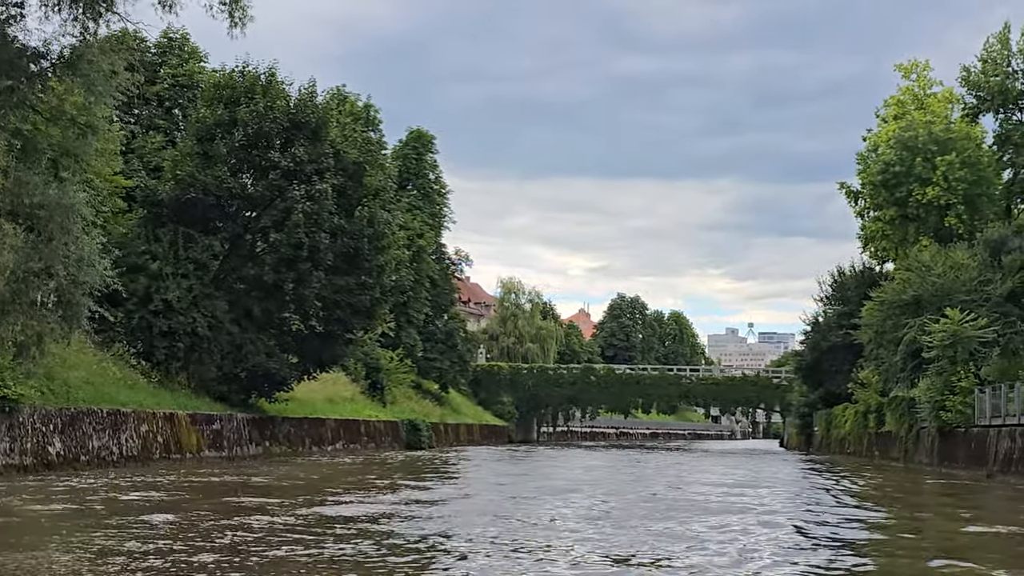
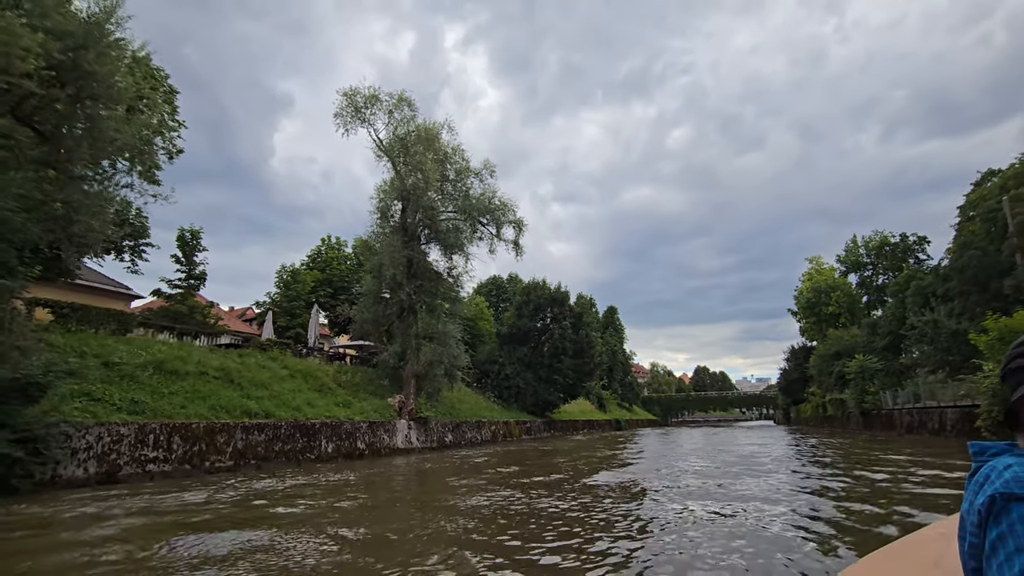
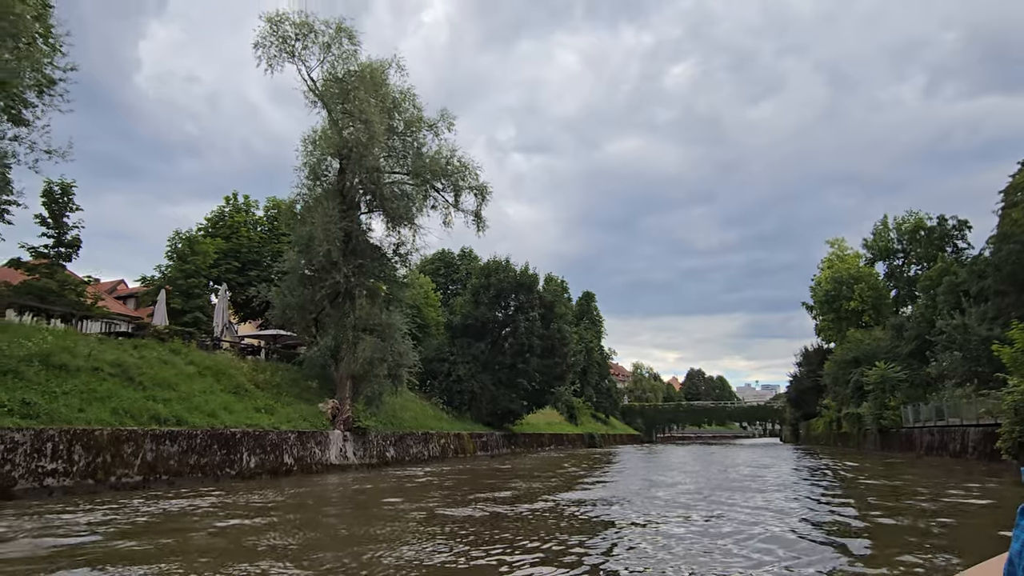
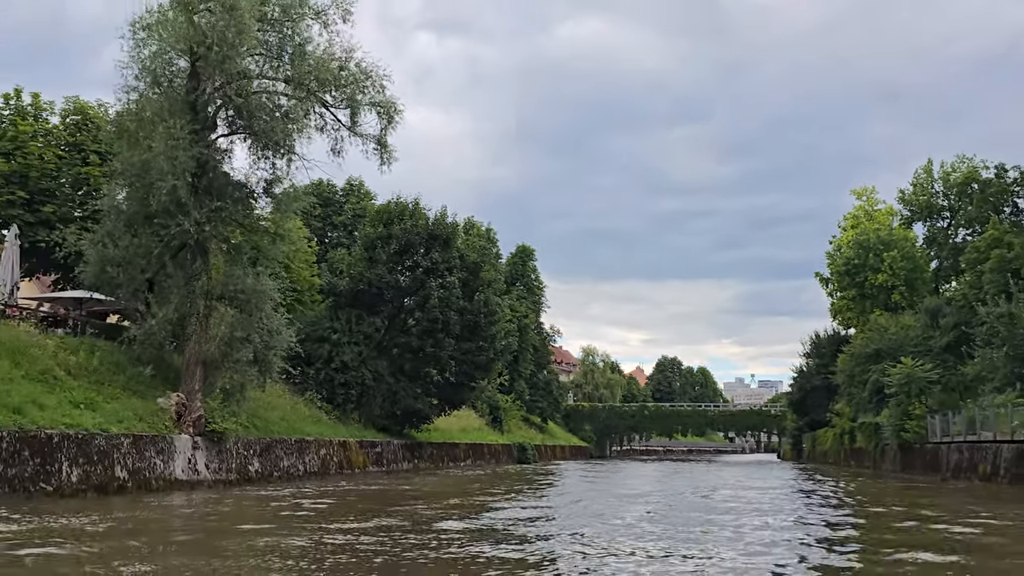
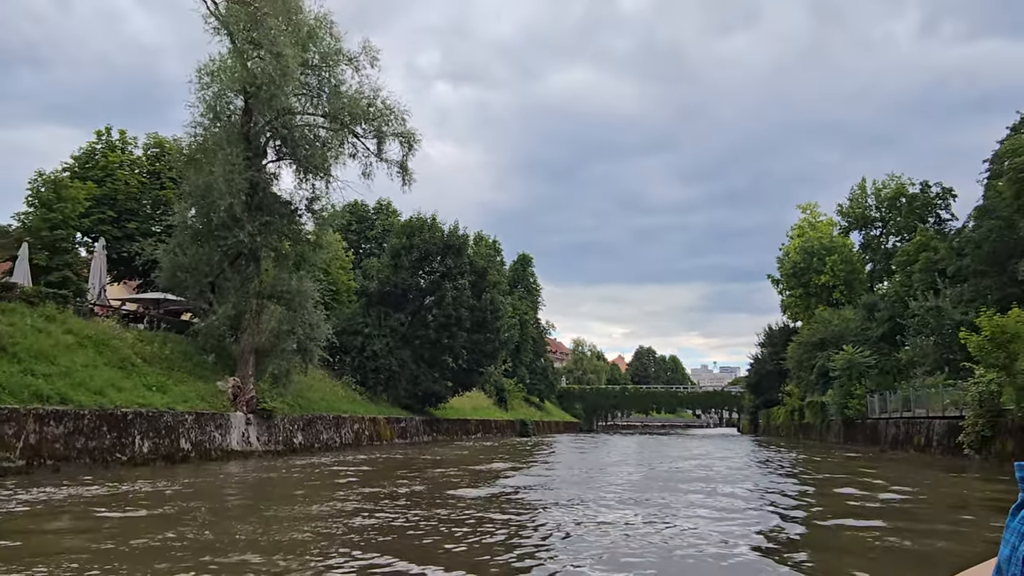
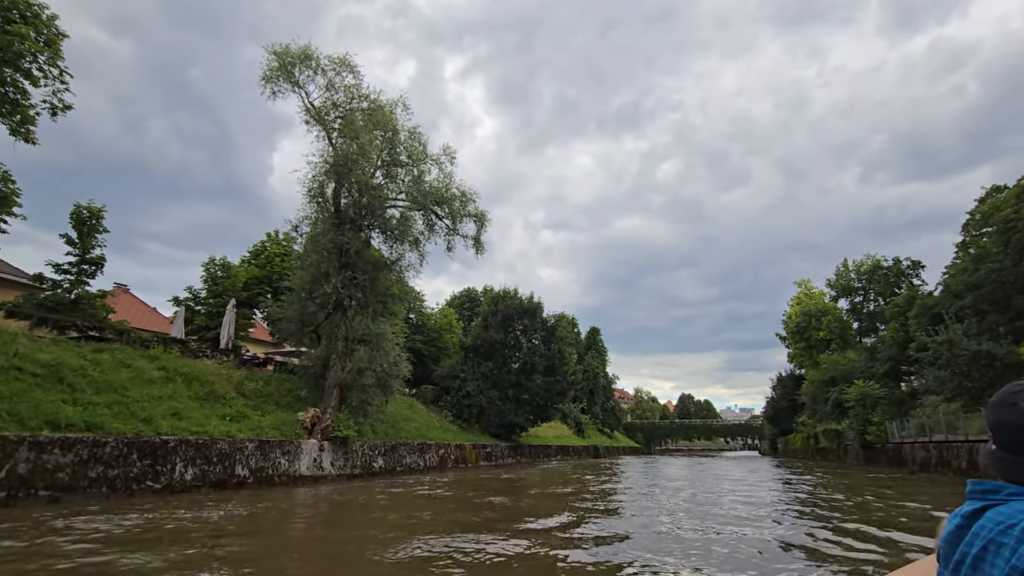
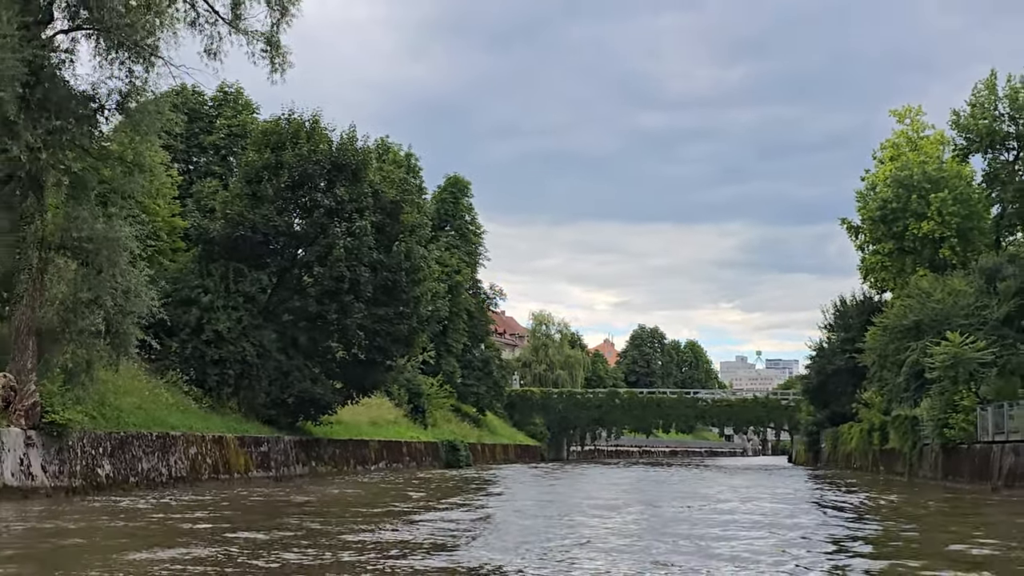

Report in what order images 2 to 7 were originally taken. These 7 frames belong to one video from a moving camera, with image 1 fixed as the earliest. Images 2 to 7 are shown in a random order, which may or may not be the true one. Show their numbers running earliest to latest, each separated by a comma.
7, 4, 5, 3, 2, 6
